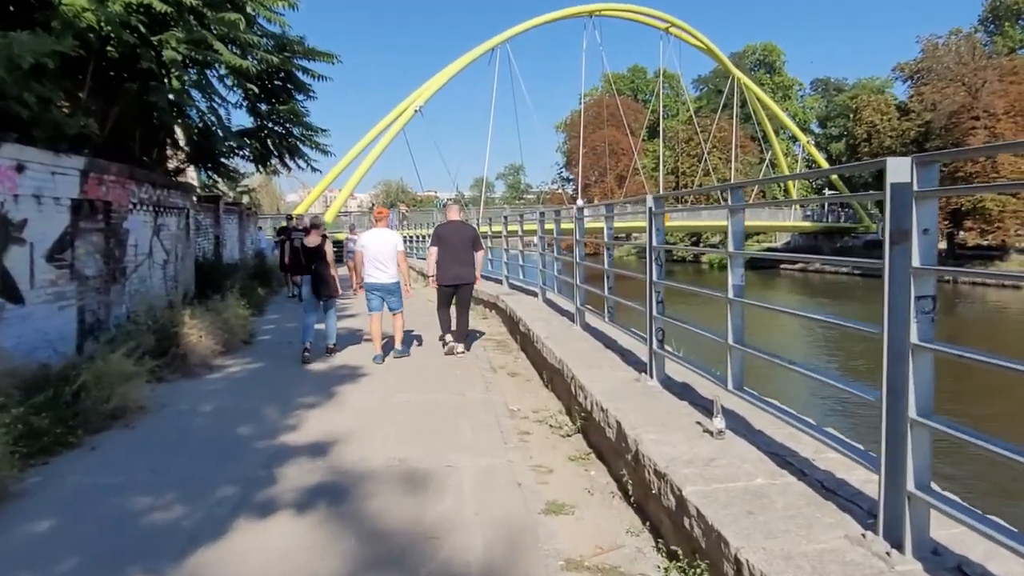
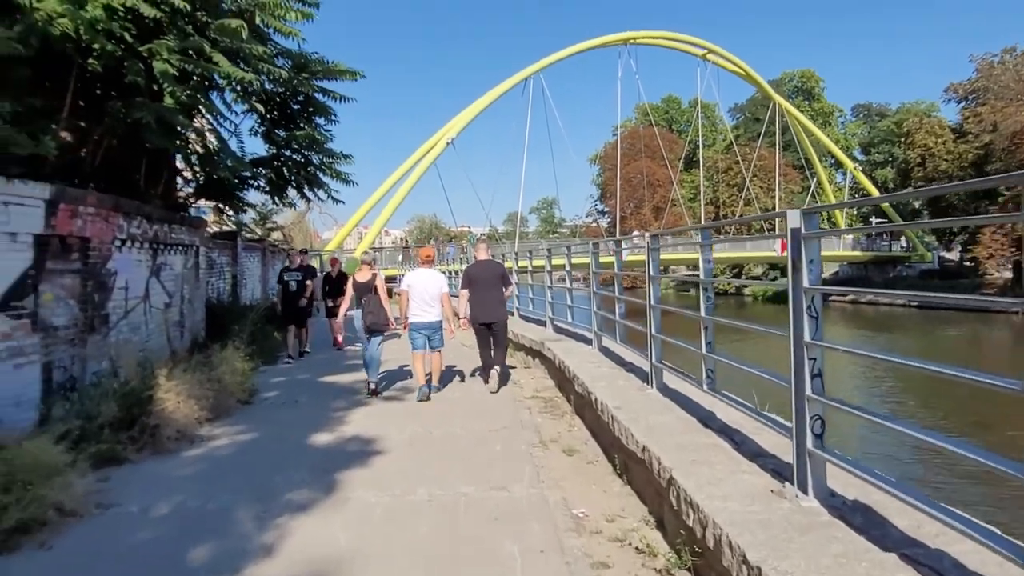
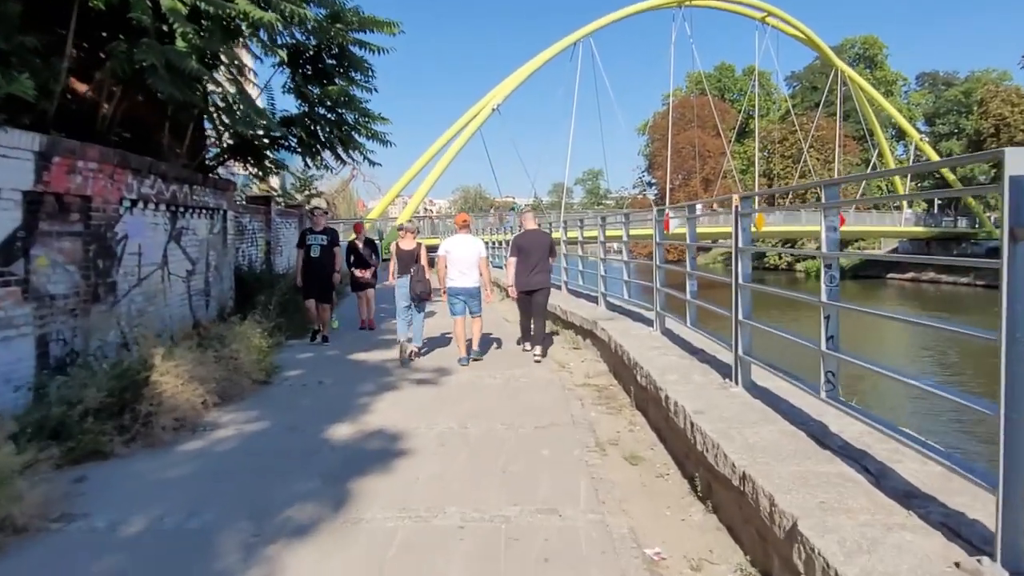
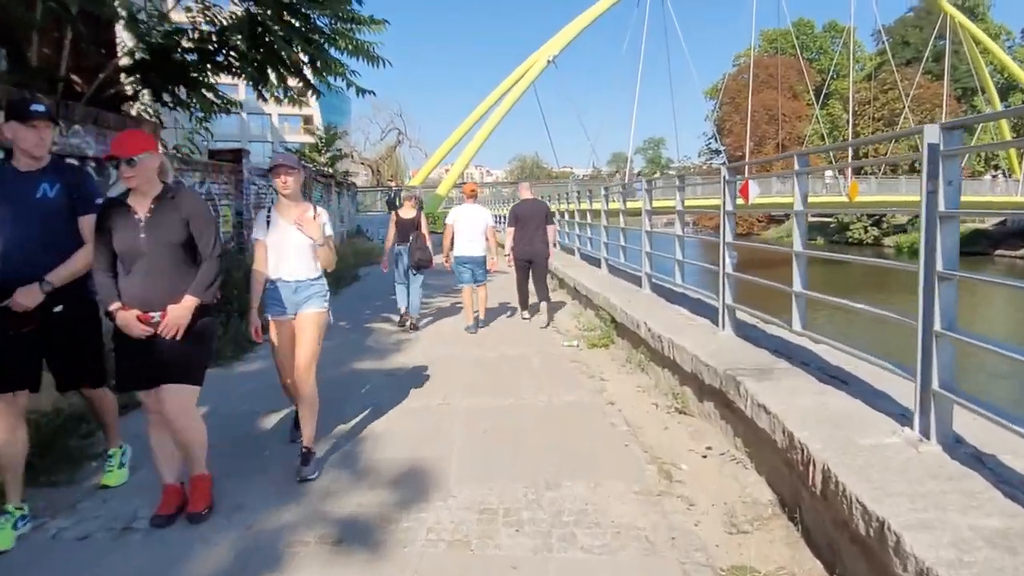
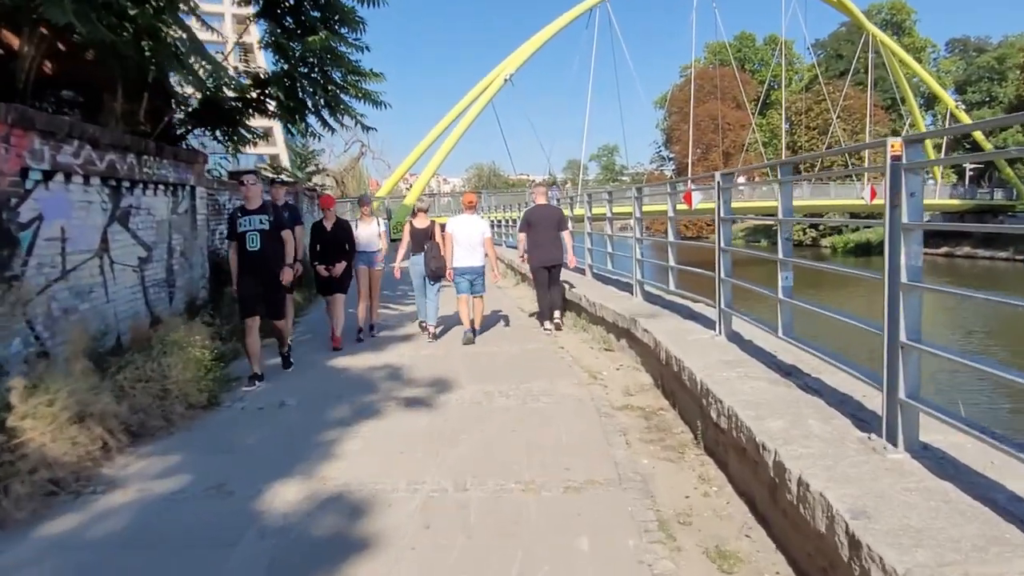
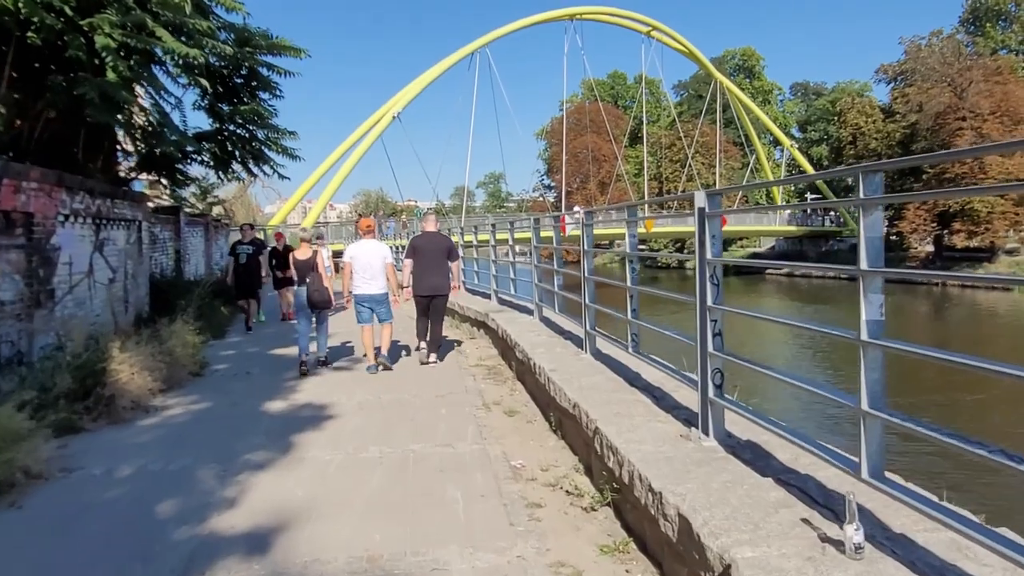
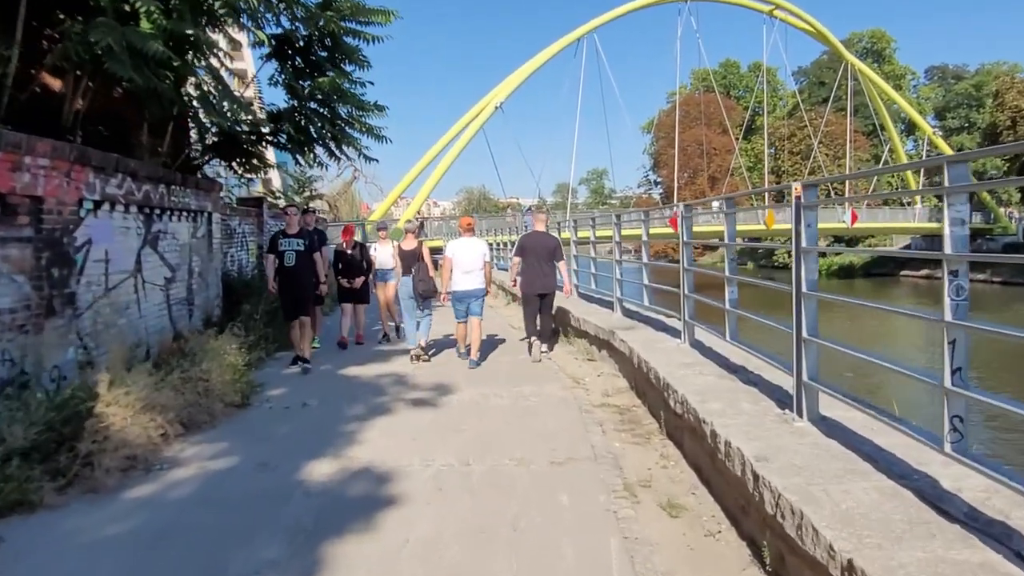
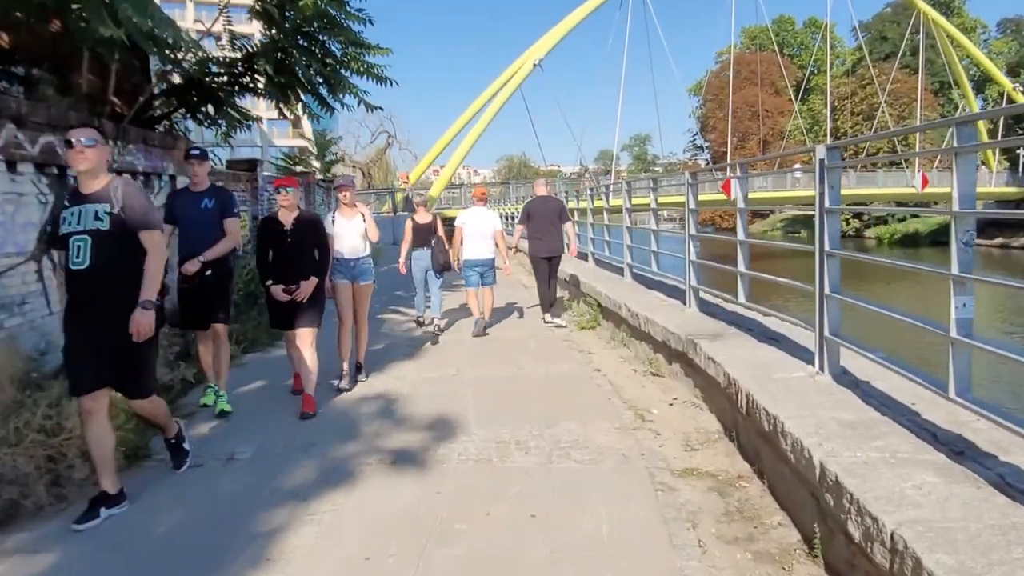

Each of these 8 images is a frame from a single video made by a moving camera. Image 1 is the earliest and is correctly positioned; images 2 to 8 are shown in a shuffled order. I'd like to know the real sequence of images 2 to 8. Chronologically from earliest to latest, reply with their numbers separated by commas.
6, 2, 3, 7, 5, 8, 4
